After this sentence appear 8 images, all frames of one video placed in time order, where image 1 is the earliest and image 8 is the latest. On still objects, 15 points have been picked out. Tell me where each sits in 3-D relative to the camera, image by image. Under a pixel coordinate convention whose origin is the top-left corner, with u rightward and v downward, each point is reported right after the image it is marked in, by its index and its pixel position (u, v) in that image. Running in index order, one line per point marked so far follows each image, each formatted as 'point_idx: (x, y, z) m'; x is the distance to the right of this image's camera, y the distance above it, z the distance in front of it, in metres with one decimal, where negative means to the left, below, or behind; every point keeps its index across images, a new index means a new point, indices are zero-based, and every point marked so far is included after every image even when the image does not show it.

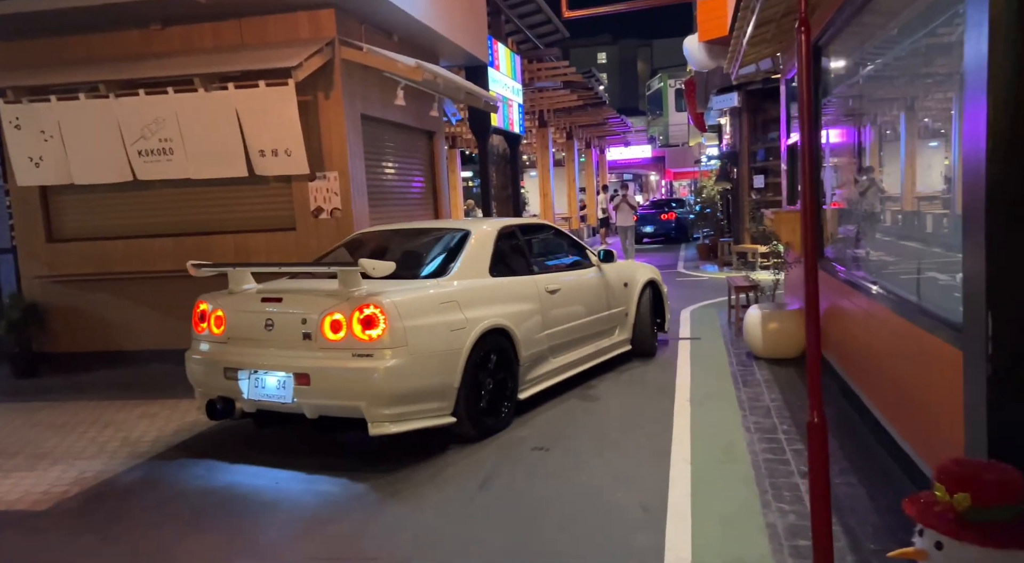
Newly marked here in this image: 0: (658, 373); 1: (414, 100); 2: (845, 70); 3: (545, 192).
0: (+1.4, -0.9, +6.3) m
1: (-1.4, +2.5, +9.1) m
2: (+2.9, +1.9, +5.8) m
3: (+1.0, +2.6, +19.2) m
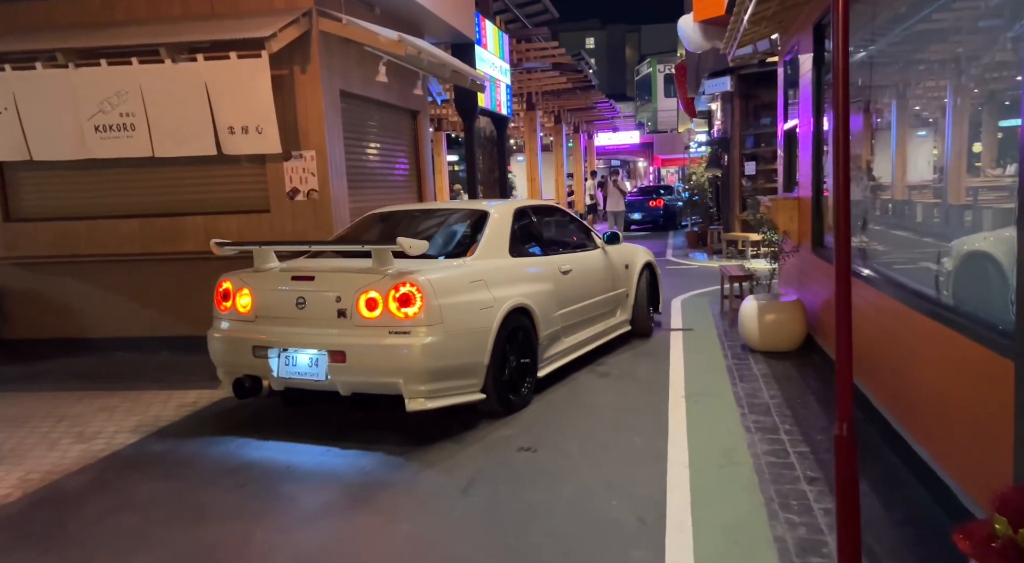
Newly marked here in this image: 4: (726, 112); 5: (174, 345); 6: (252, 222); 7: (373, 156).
0: (+1.3, -0.7, +6.0) m
1: (-1.5, +2.7, +8.7) m
2: (+2.8, +1.9, +5.5) m
3: (+0.6, +3.0, +18.8) m
4: (+4.7, +3.8, +14.6) m
5: (-3.9, -0.7, +7.6) m
6: (-2.8, +0.6, +7.1) m
7: (-1.8, +1.5, +8.1) m
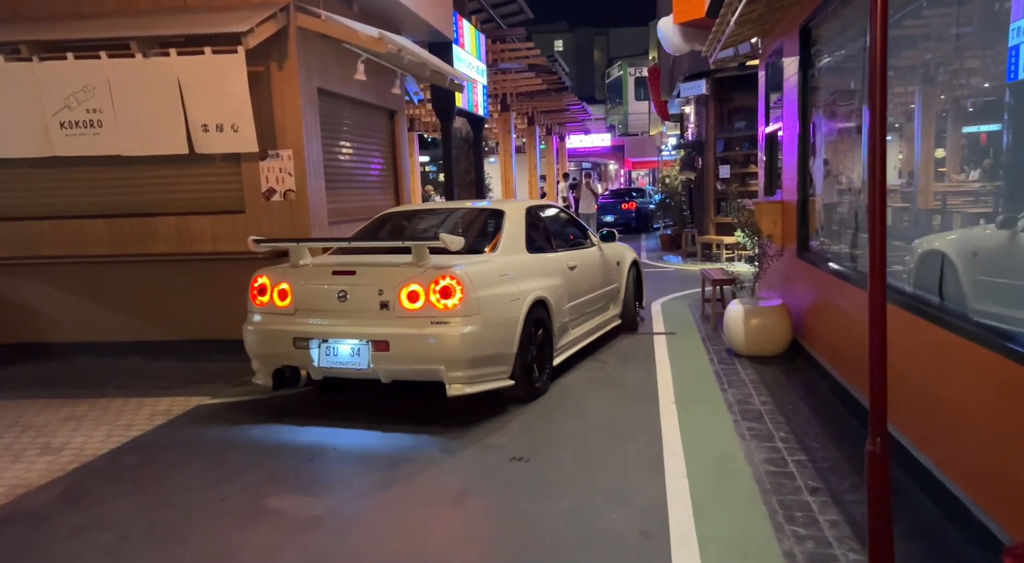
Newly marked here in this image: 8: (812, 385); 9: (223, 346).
0: (+1.1, -0.8, +5.9) m
1: (-1.8, +2.7, +8.5) m
2: (+2.7, +1.9, +5.5) m
3: (-0.2, +2.9, +18.8) m
4: (+4.2, +3.7, +14.7) m
5: (-4.1, -0.8, +7.3) m
6: (-3.0, +0.6, +6.9) m
7: (-2.0, +1.5, +7.9) m
8: (+2.3, -0.8, +5.1) m
9: (-3.1, -0.7, +7.2) m
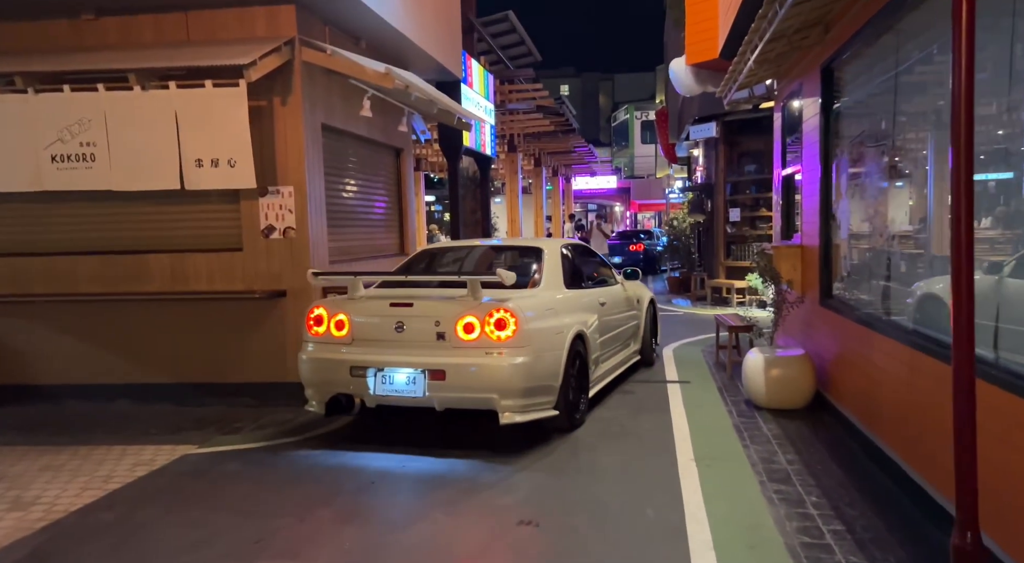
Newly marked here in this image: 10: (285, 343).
0: (+1.2, -1.2, +5.6) m
1: (-1.7, +2.1, +8.4) m
2: (+2.8, +1.5, +5.3) m
3: (0.0, +1.8, +18.6) m
4: (+4.4, +2.7, +14.6) m
5: (-4.0, -1.2, +7.0) m
6: (-2.9, +0.2, +6.6) m
7: (-1.9, +1.0, +7.7) m
8: (+2.4, -1.2, +4.7) m
9: (-3.1, -1.1, +6.8) m
10: (-2.3, -0.6, +6.6) m
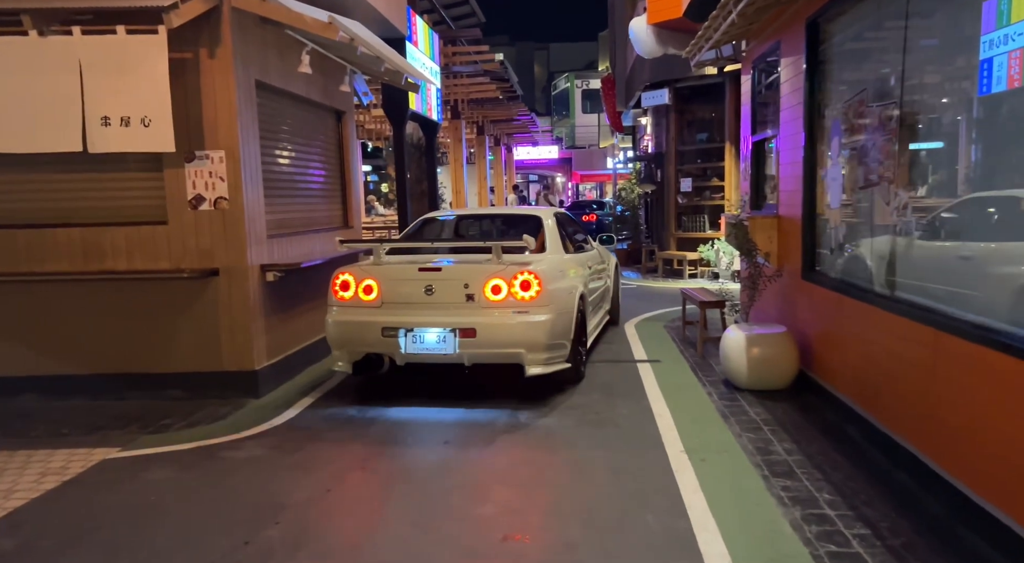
0: (+0.9, -1.0, +5.2) m
1: (-2.2, +2.4, +7.6) m
2: (+2.5, +1.7, +5.0) m
3: (-1.5, +2.5, +17.9) m
4: (+3.2, +3.4, +14.3) m
5: (-4.4, -1.0, +6.1) m
6: (-3.3, +0.4, +5.8) m
7: (-2.4, +1.3, +7.0) m
8: (+2.2, -1.0, +4.5) m
9: (-3.4, -0.9, +6.1) m
10: (-2.6, -0.4, +5.9) m
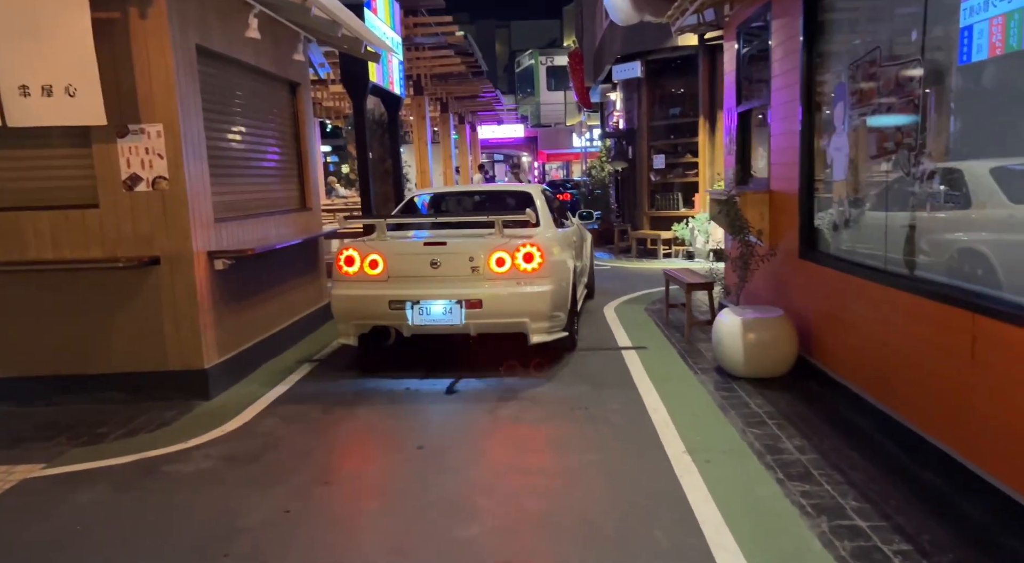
0: (+0.8, -0.9, +4.8) m
1: (-2.5, +2.6, +6.9) m
2: (+2.3, +1.9, +4.6) m
3: (-2.4, +3.0, +17.3) m
4: (+2.5, +3.8, +13.9) m
5: (-4.6, -0.9, +5.4) m
6: (-3.5, +0.5, +5.2) m
7: (-2.6, +1.4, +6.3) m
8: (+2.1, -0.9, +4.1) m
9: (-3.6, -0.9, +5.4) m
10: (-2.8, -0.3, +5.3) m
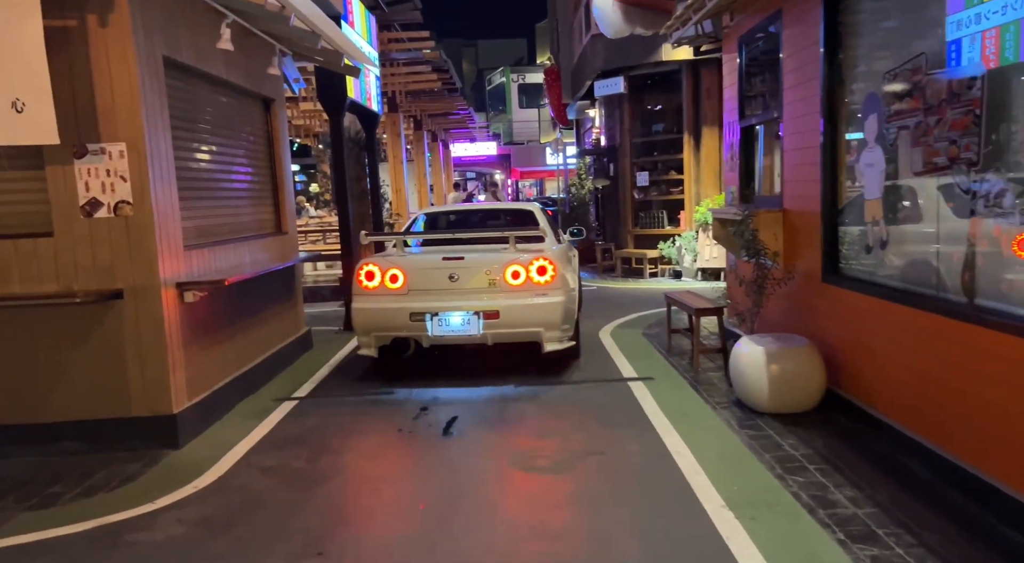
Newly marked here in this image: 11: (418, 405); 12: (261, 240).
0: (+0.8, -1.1, +4.4) m
1: (-2.6, +2.3, +6.5) m
2: (+2.4, +1.7, +4.3) m
3: (-2.9, +2.4, +16.8) m
4: (+2.1, +3.4, +13.7) m
5: (-4.5, -1.2, +4.8) m
6: (-3.4, +0.2, +4.6) m
7: (-2.7, +1.1, +5.8) m
8: (+2.2, -1.0, +3.8) m
9: (-3.6, -1.1, +4.8) m
10: (-2.8, -0.6, +4.8) m
11: (-0.8, -1.0, +5.5) m
12: (-2.6, +0.4, +6.8) m
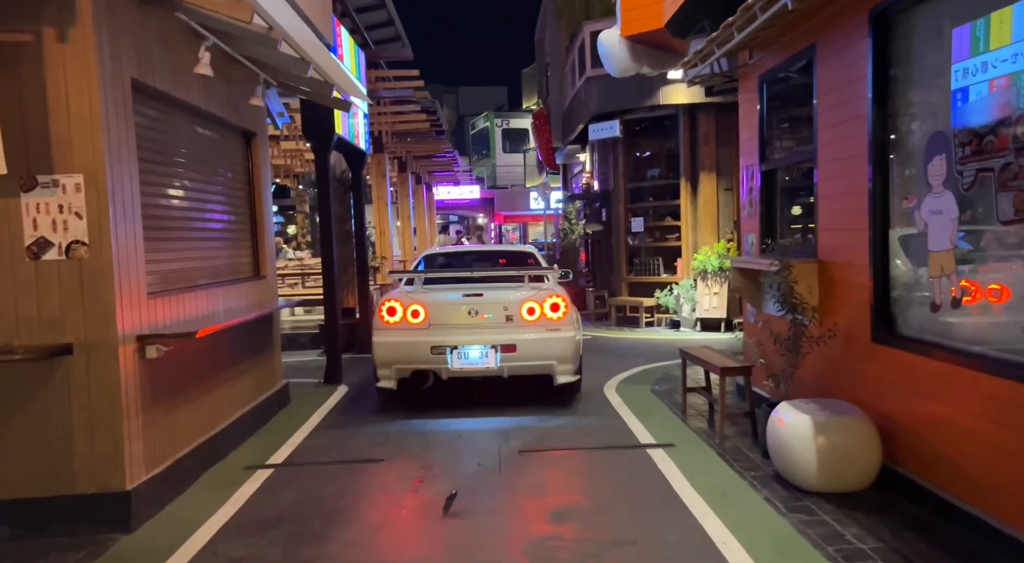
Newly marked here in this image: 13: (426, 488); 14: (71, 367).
0: (+0.9, -1.4, +3.8) m
1: (-2.6, +1.8, +6.0) m
2: (+2.5, +1.3, +3.9) m
3: (-3.2, +1.3, +16.3) m
4: (+1.9, +2.4, +13.4) m
5: (-4.5, -1.5, +4.0) m
6: (-3.3, -0.1, +3.9) m
7: (-2.6, +0.7, +5.2) m
8: (+2.3, -1.3, +3.2) m
9: (-3.5, -1.5, +4.1) m
10: (-2.7, -0.9, +4.1) m
11: (-0.7, -1.4, +4.8) m
12: (-2.6, 0.0, +6.1) m
13: (-0.6, -1.4, +4.6) m
14: (-2.7, -0.5, +4.0) m
